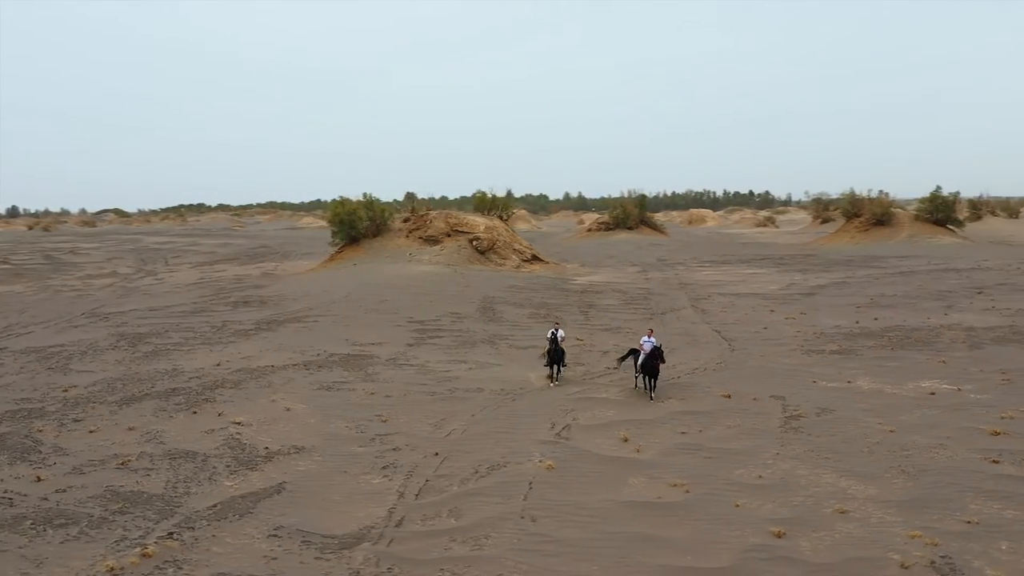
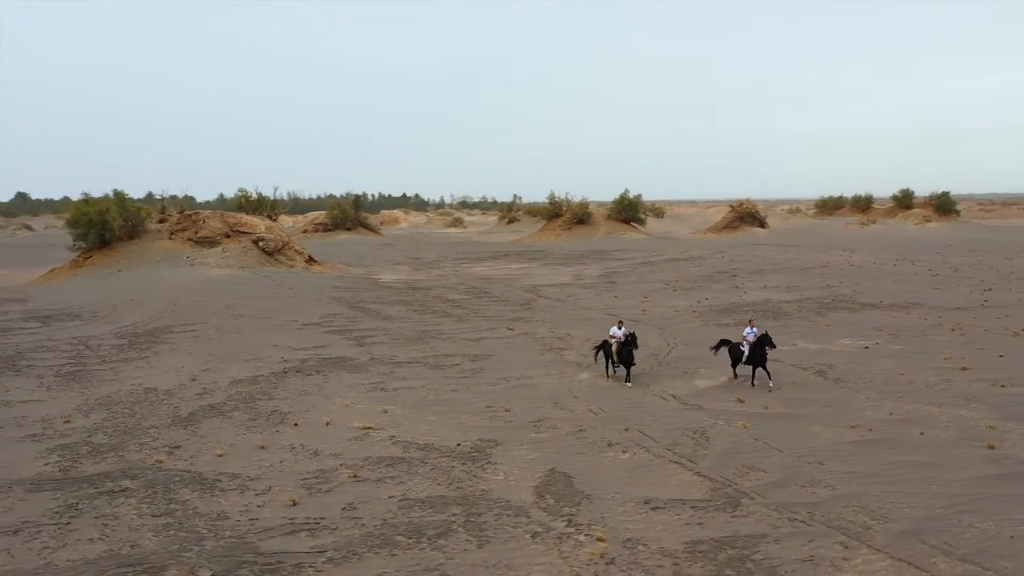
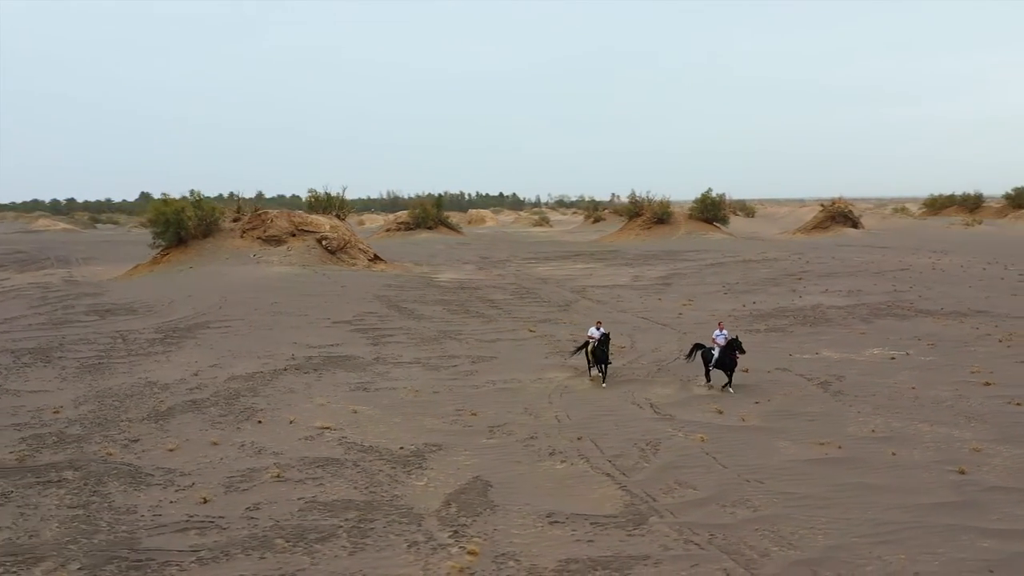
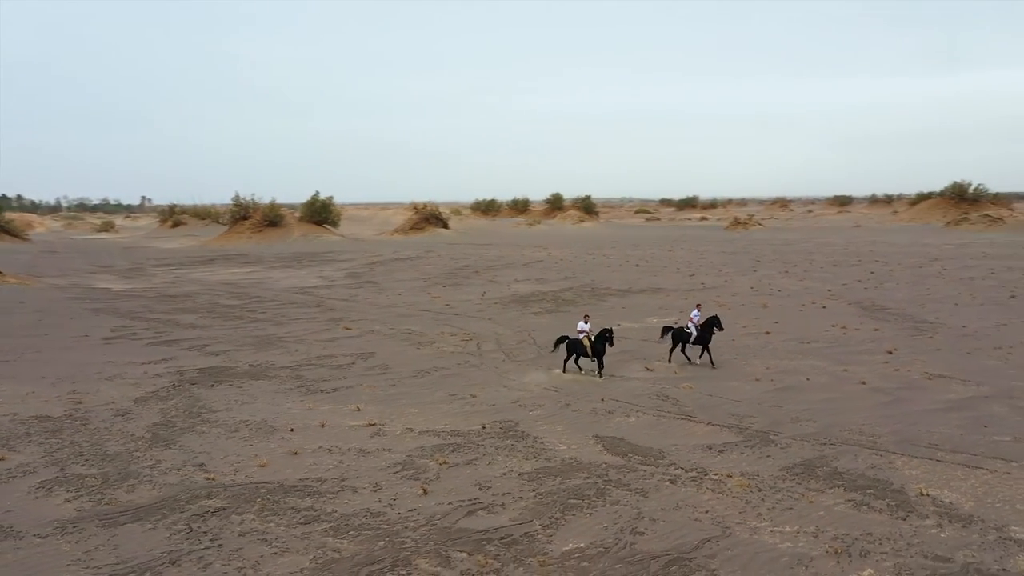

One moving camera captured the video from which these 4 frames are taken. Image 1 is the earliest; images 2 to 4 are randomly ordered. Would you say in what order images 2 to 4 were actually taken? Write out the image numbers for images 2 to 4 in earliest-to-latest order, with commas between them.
3, 2, 4
